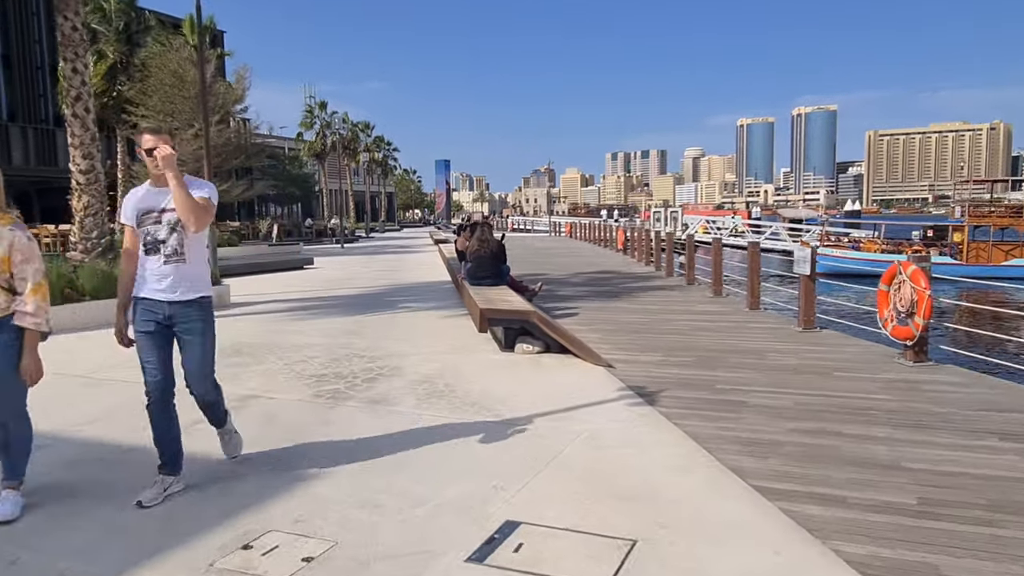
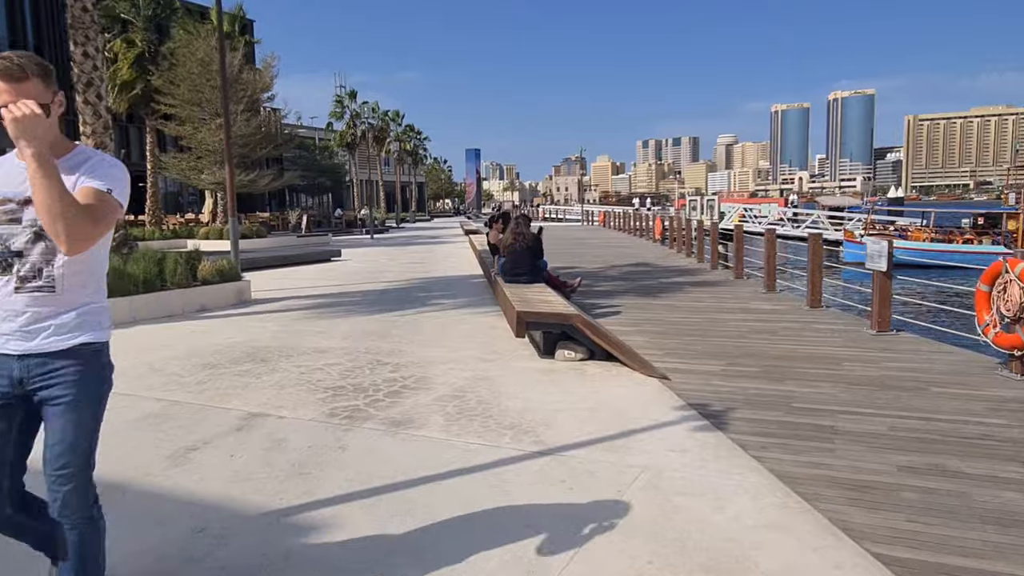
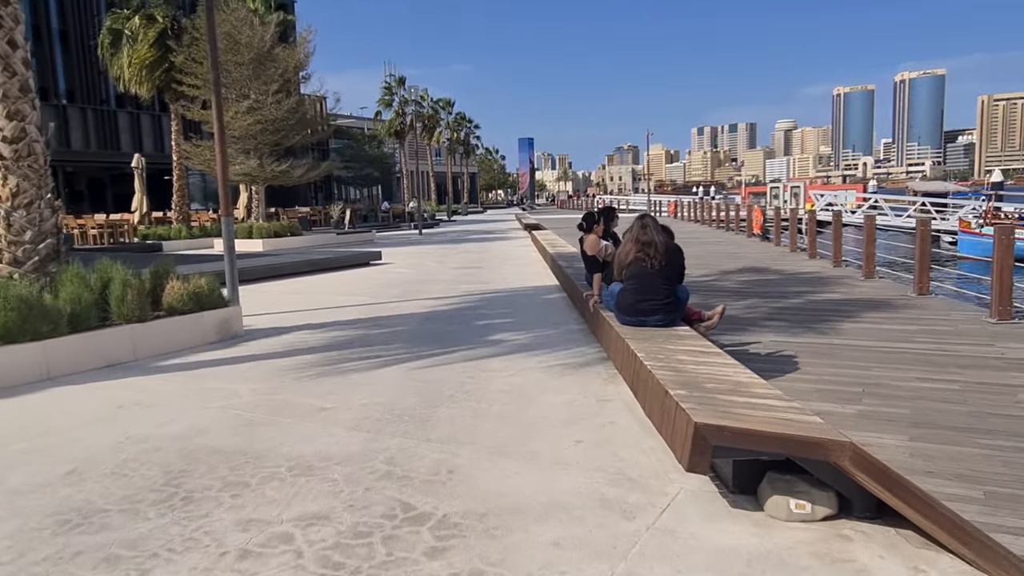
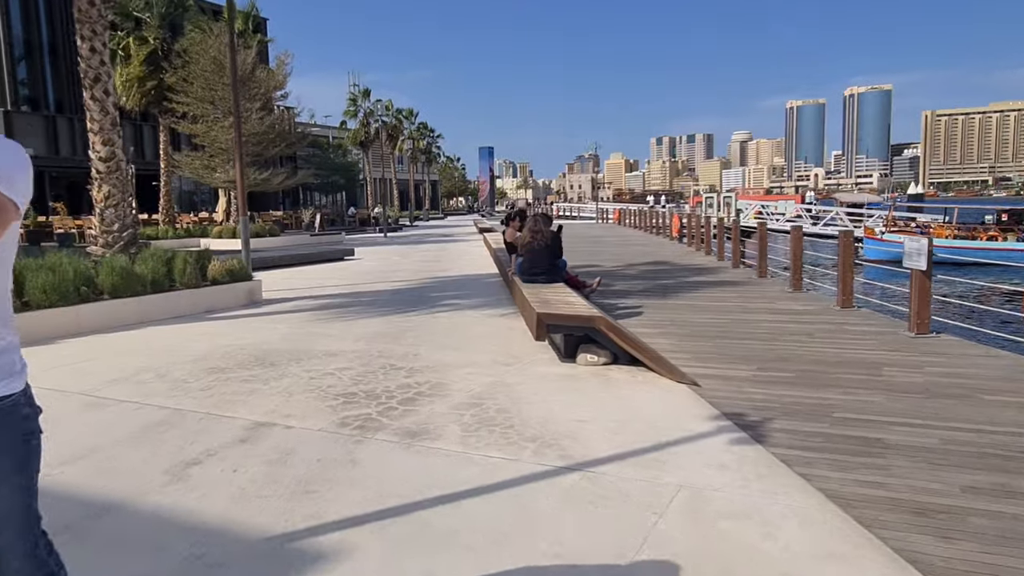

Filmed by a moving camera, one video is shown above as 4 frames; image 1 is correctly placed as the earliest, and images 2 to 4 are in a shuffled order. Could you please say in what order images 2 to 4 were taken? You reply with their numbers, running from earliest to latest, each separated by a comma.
2, 4, 3
